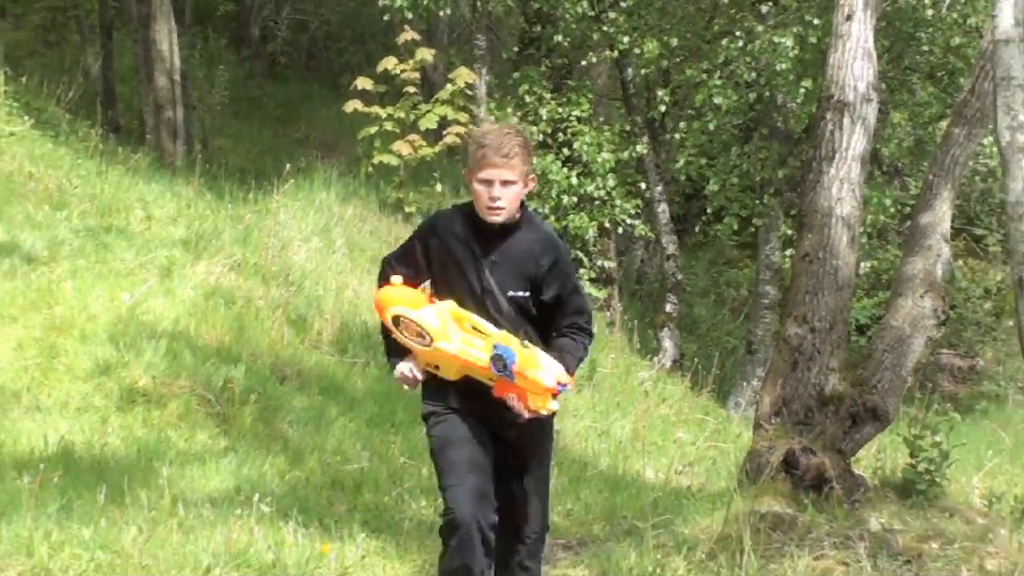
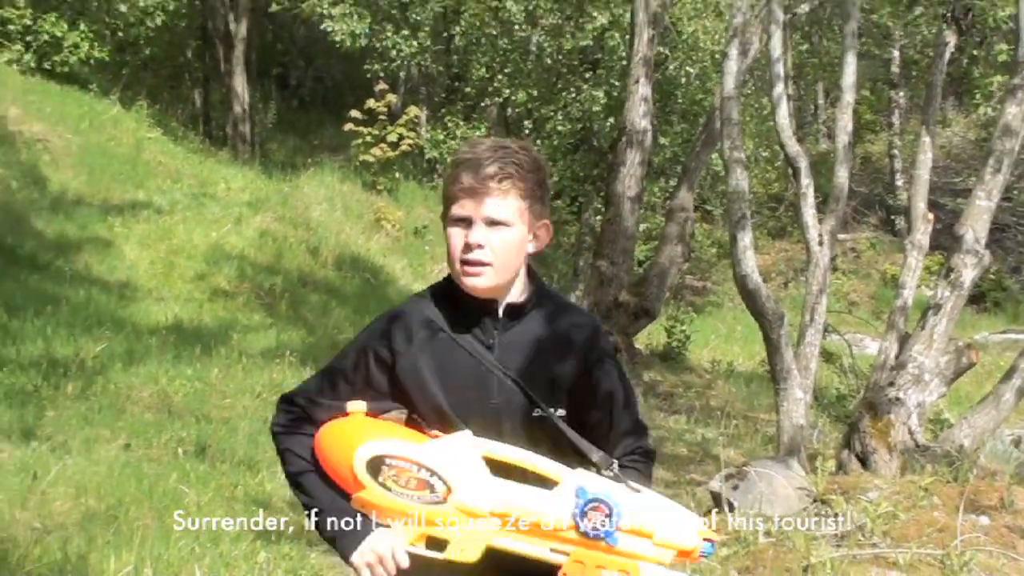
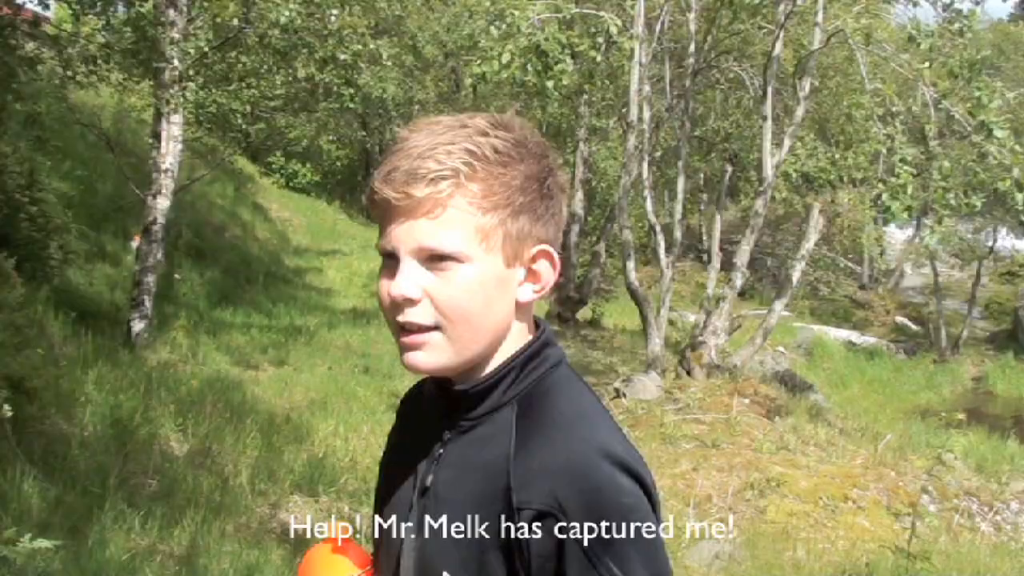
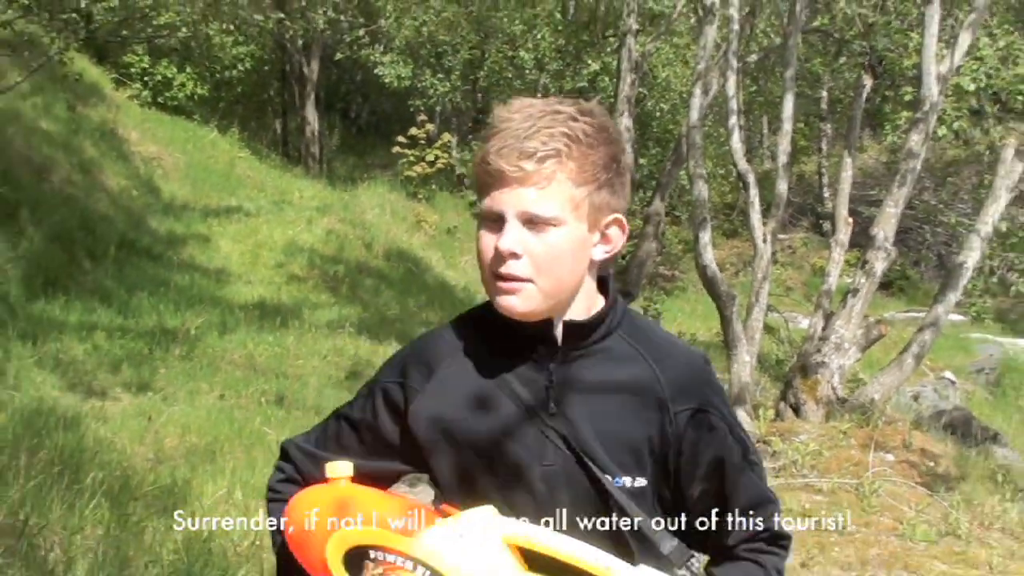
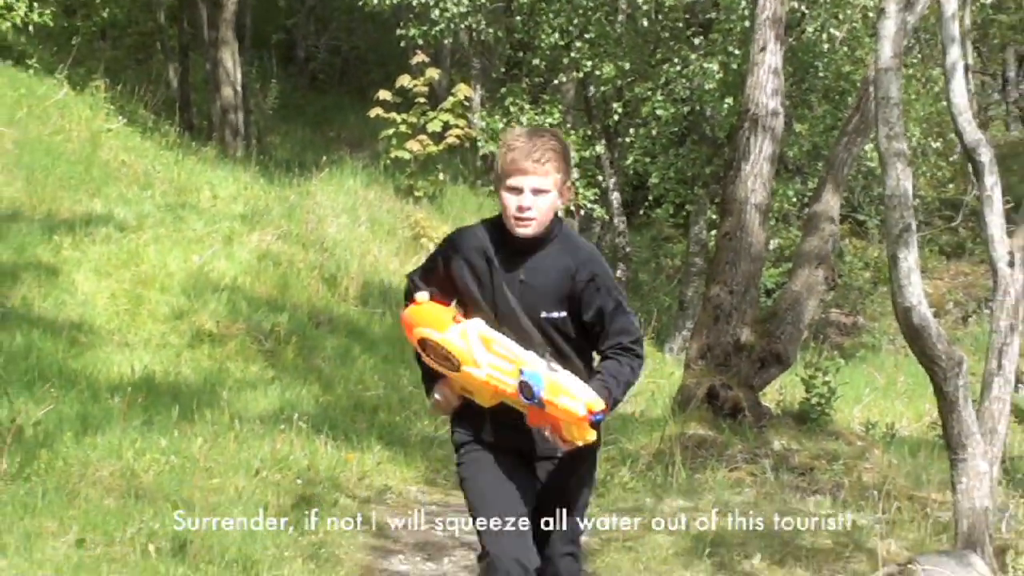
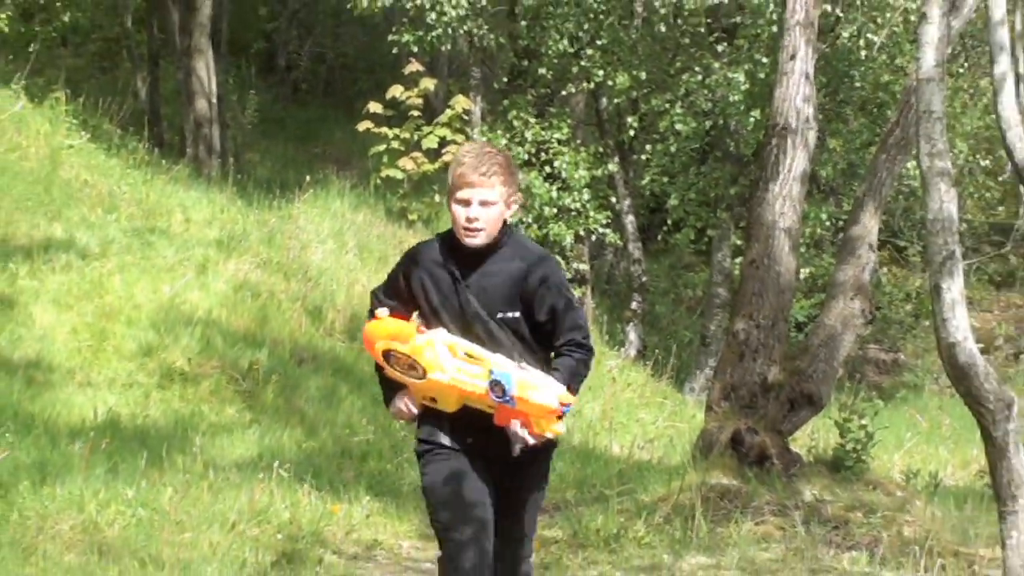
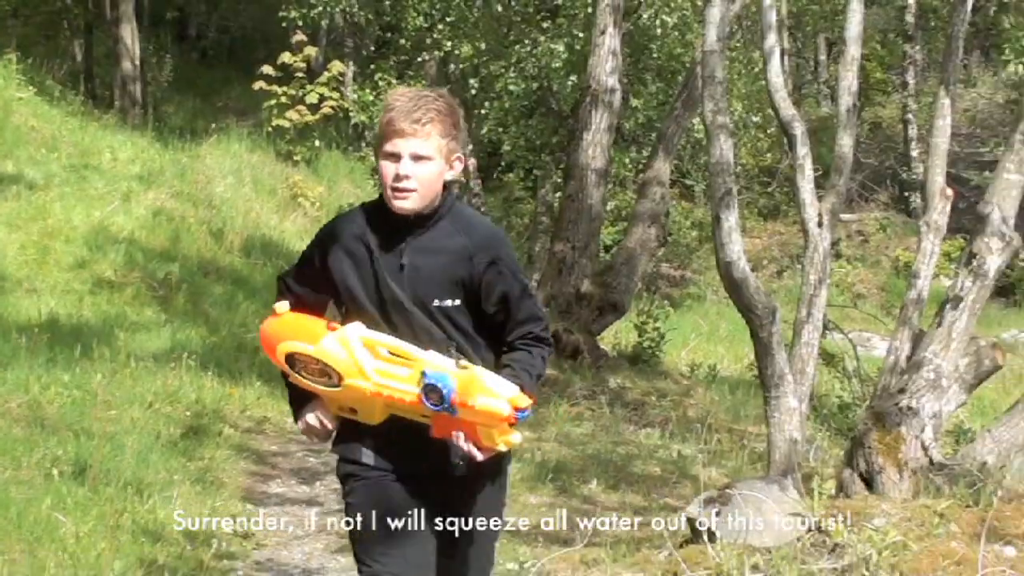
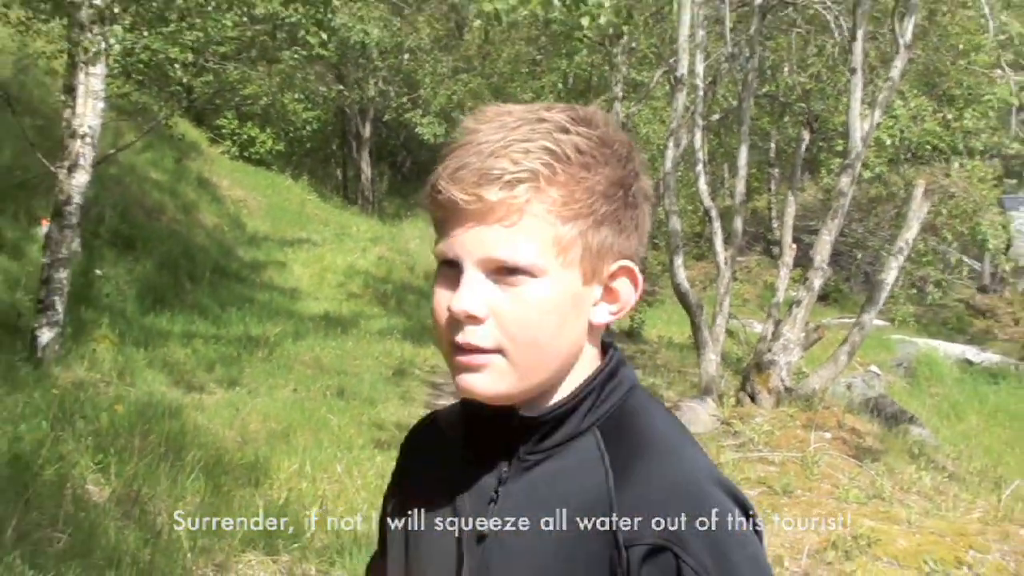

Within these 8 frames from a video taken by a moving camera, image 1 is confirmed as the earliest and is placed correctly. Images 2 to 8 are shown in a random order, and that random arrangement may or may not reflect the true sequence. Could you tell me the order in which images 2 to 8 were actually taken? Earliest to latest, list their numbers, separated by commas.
6, 5, 7, 2, 4, 8, 3
